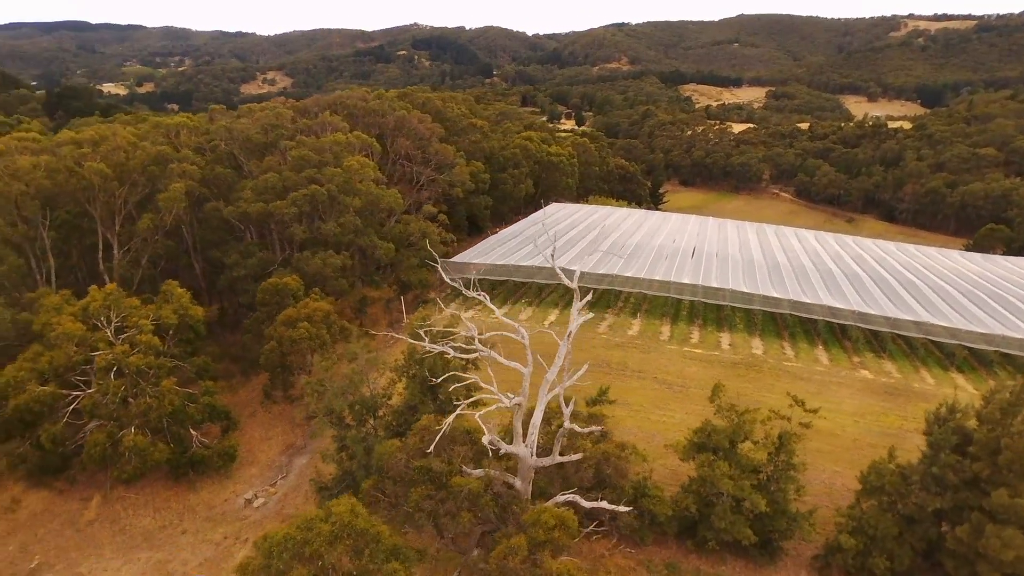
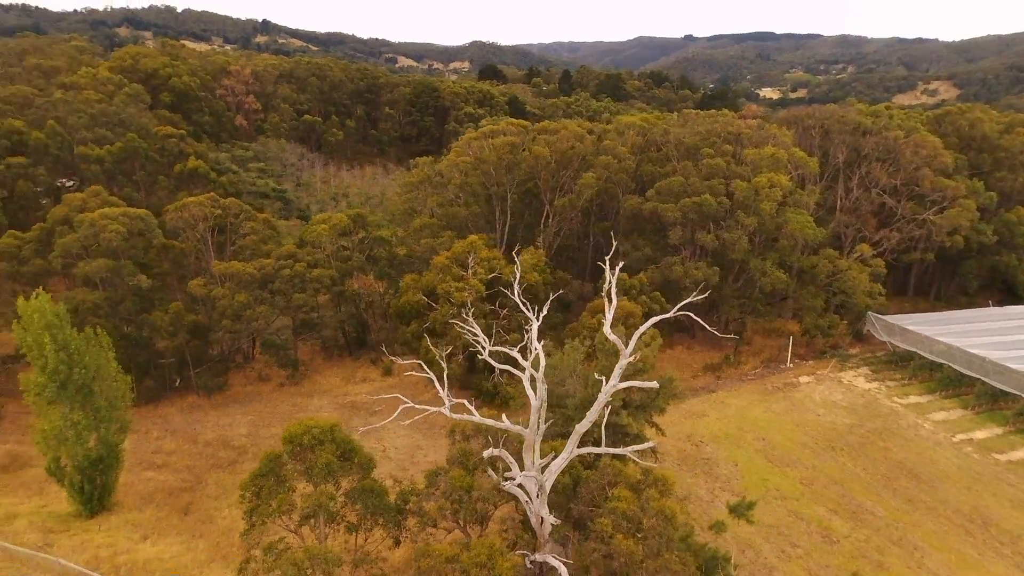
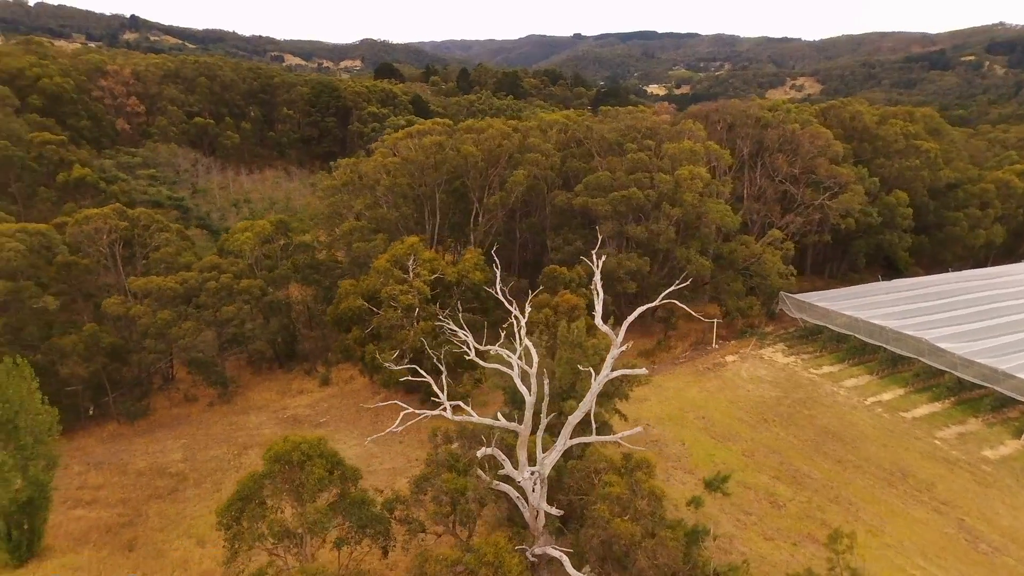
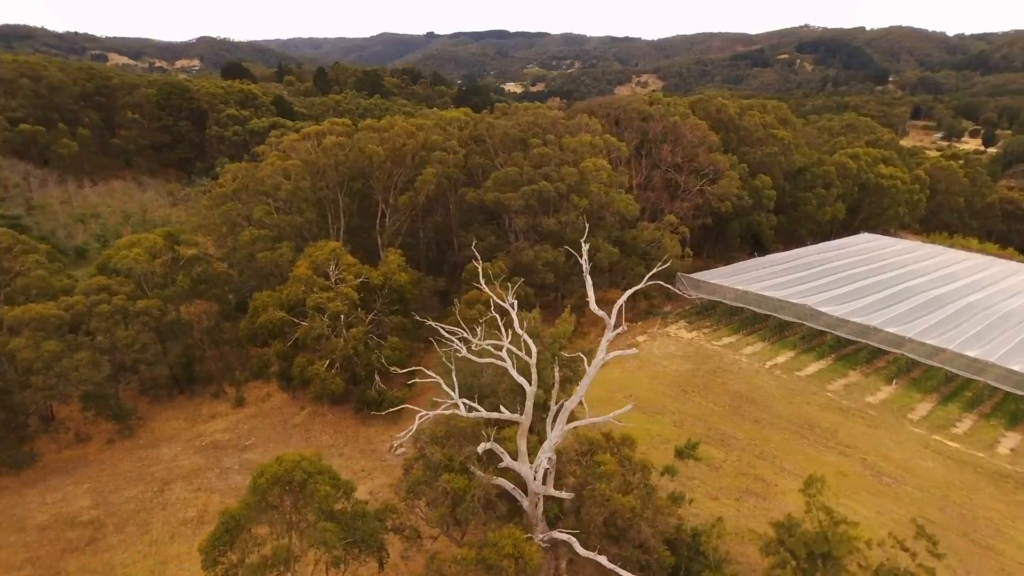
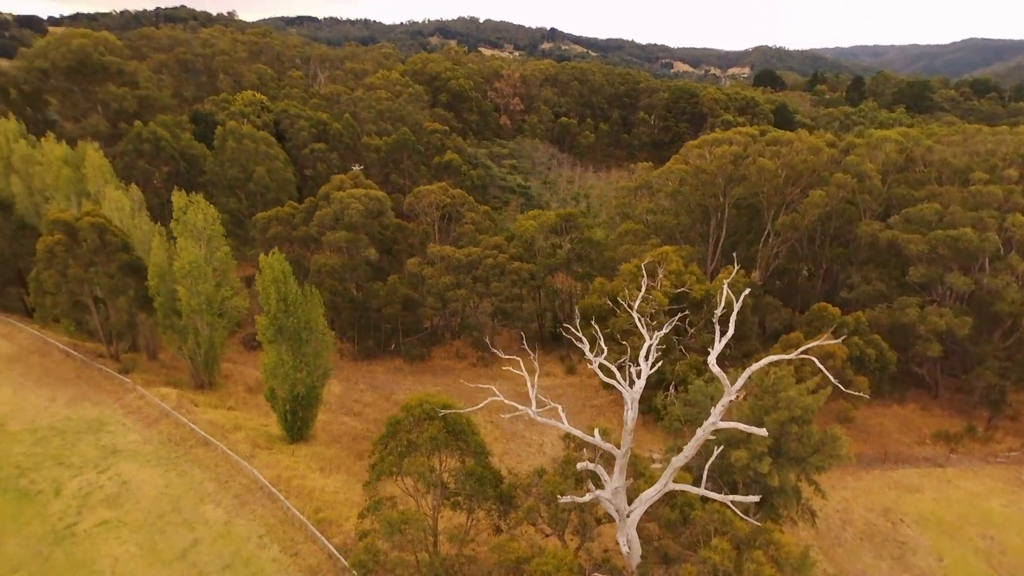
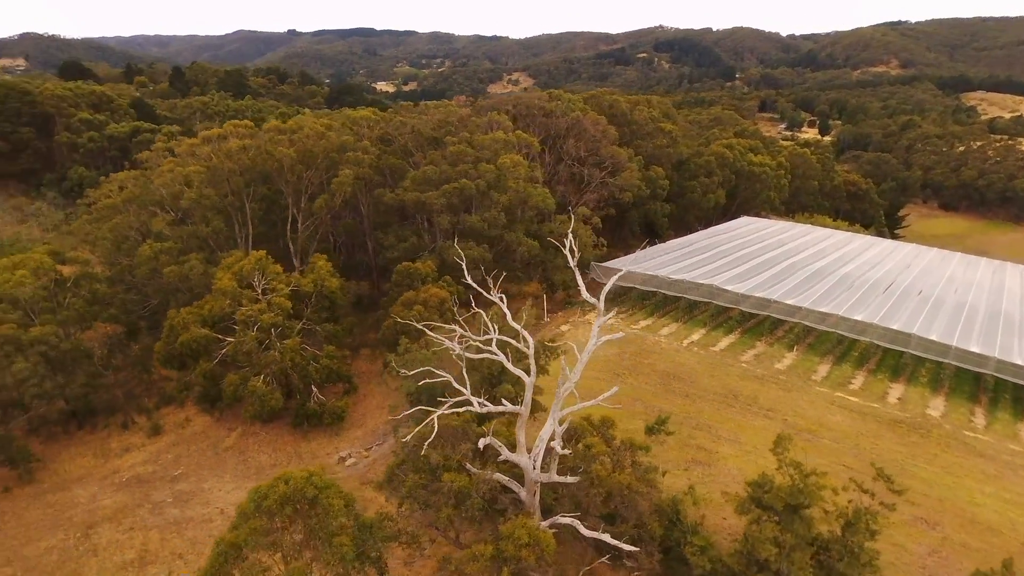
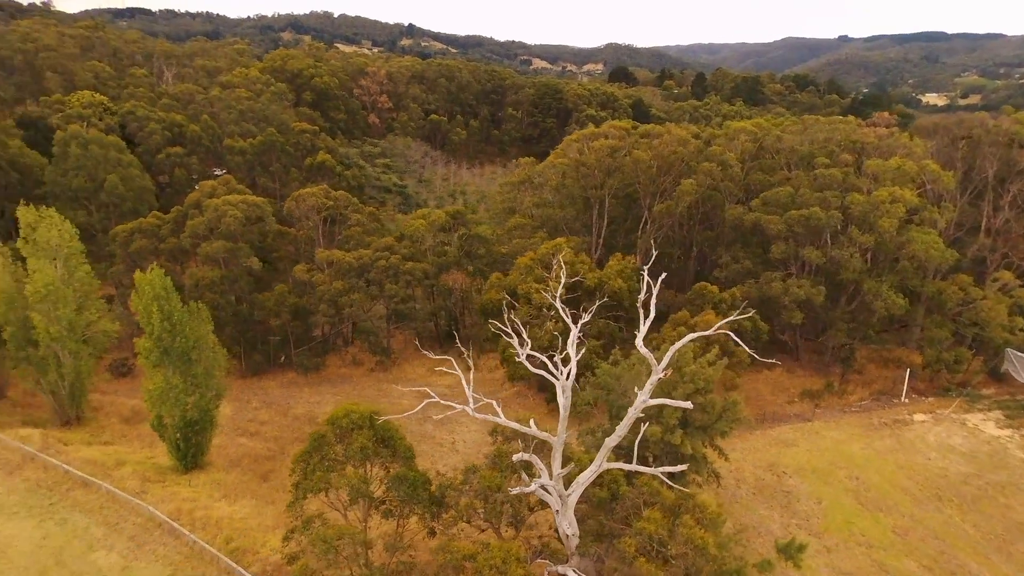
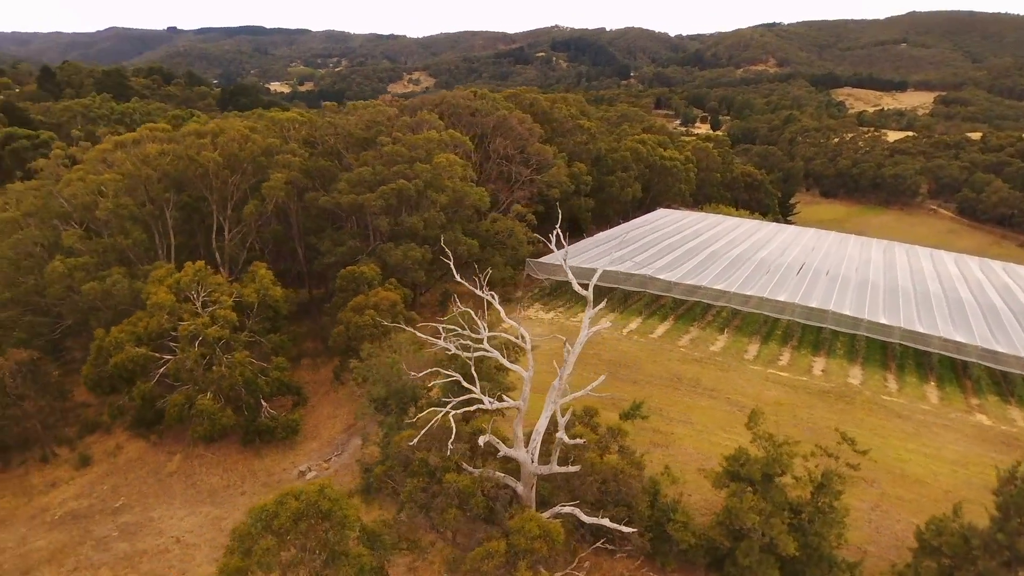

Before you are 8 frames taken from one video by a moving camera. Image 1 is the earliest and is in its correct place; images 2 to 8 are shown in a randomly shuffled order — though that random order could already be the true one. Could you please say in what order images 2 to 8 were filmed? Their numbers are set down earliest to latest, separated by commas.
8, 6, 4, 3, 2, 7, 5
